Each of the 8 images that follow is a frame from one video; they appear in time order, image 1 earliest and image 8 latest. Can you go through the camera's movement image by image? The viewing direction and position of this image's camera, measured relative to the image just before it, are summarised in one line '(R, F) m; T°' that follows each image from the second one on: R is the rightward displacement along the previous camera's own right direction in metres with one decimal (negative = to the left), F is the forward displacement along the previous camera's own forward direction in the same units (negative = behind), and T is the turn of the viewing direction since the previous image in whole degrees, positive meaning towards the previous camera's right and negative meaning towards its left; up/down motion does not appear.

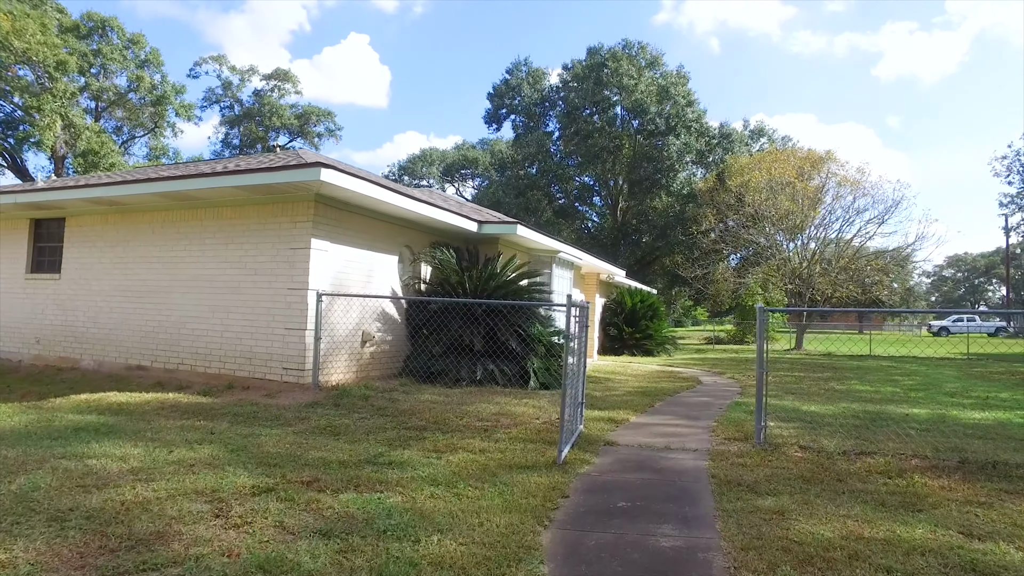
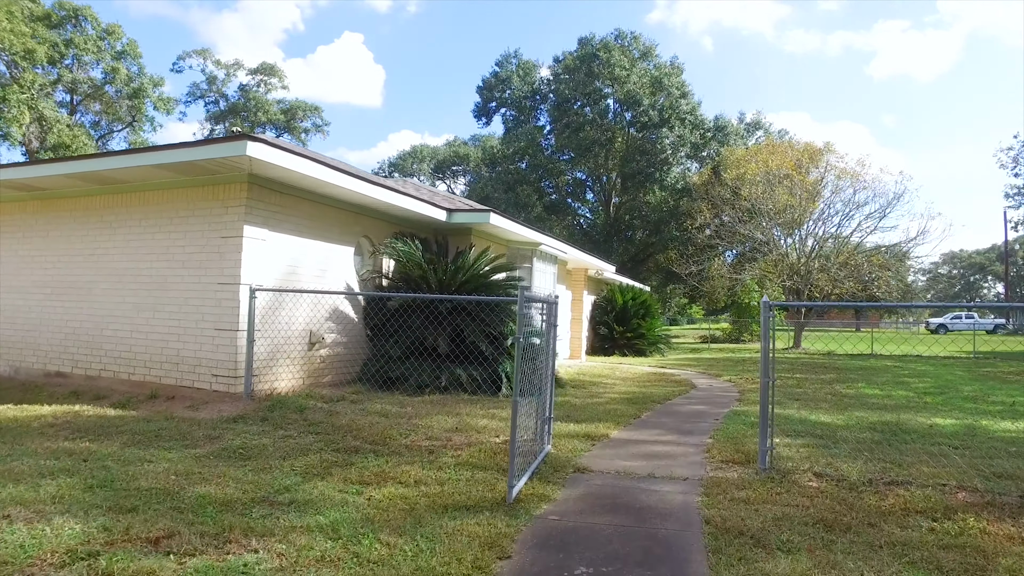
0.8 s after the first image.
(+0.3, +1.1) m; 0°
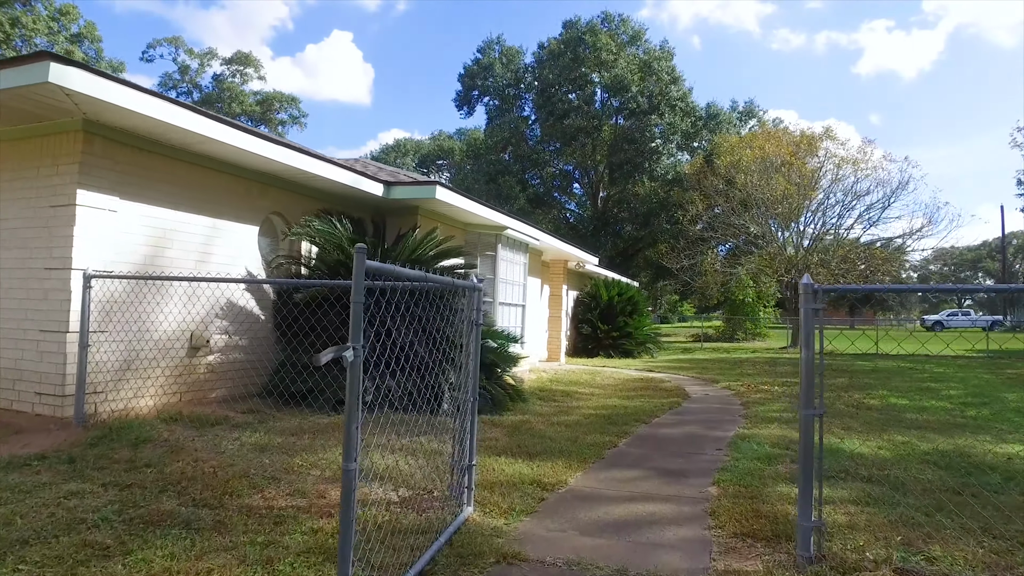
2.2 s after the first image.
(+0.5, +1.8) m; +1°
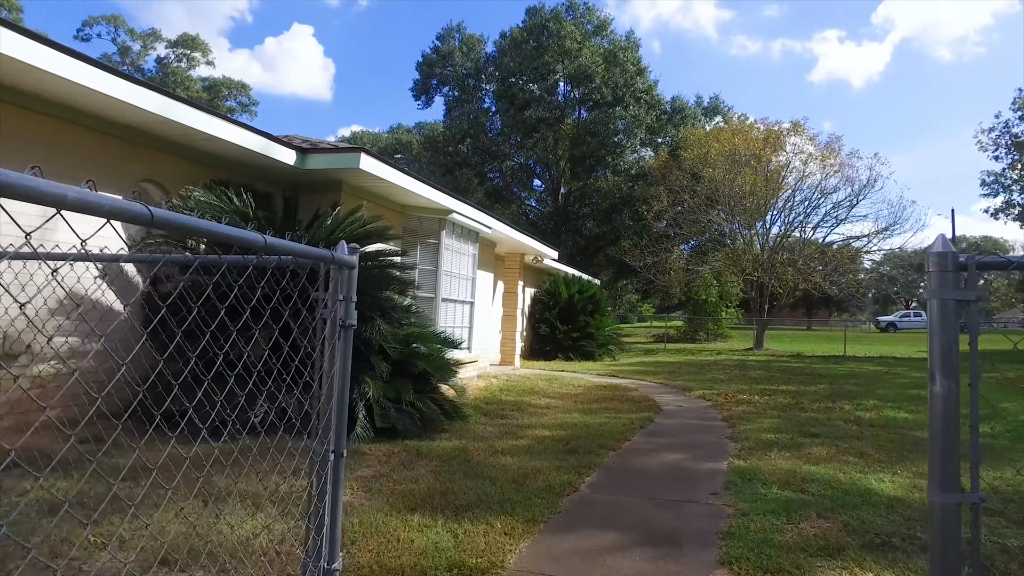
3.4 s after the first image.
(+0.2, +1.4) m; +3°
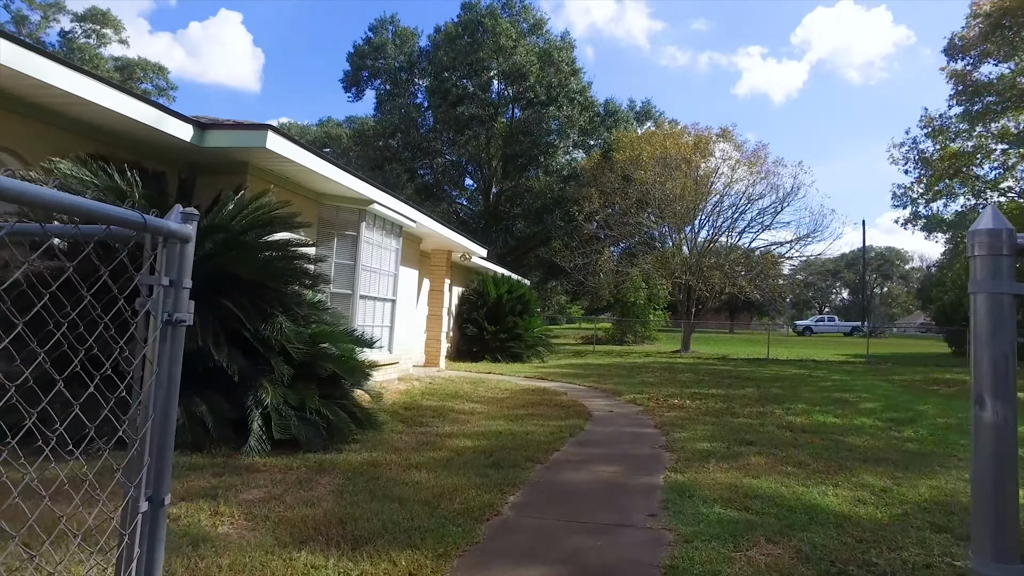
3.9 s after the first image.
(+0.1, +0.5) m; +6°
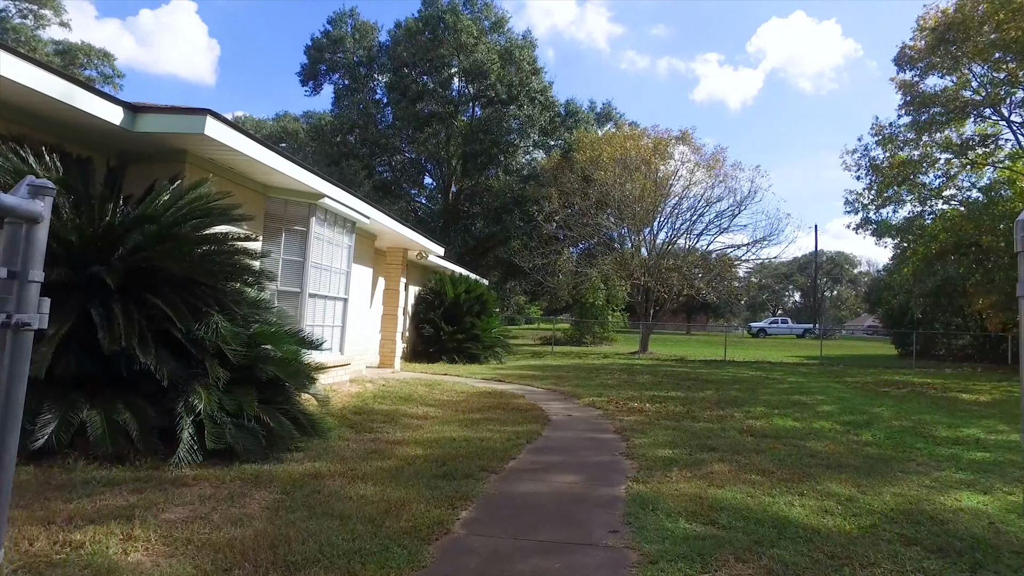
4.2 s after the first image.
(0.0, +0.3) m; +3°
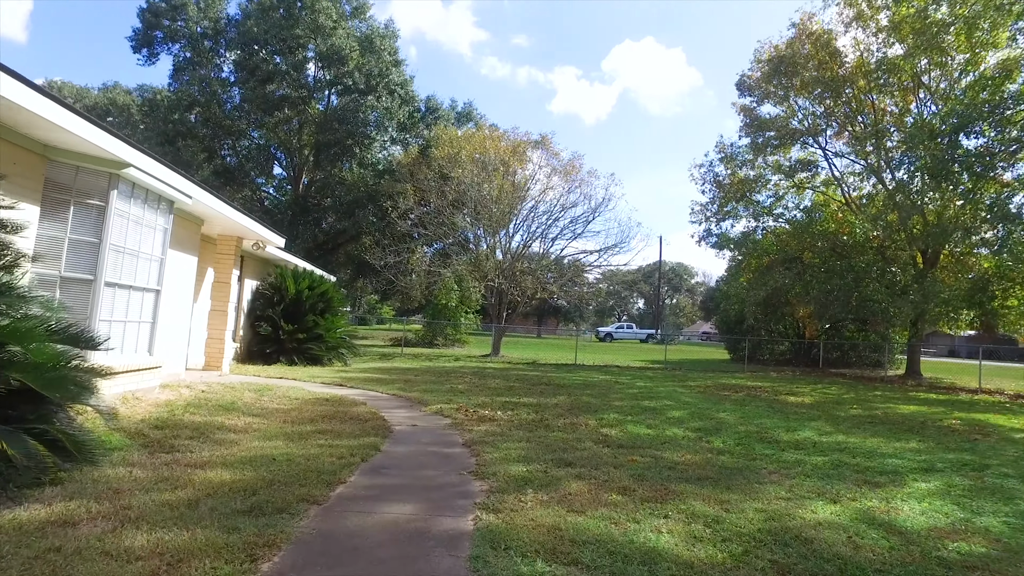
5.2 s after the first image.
(+0.1, +0.7) m; +12°
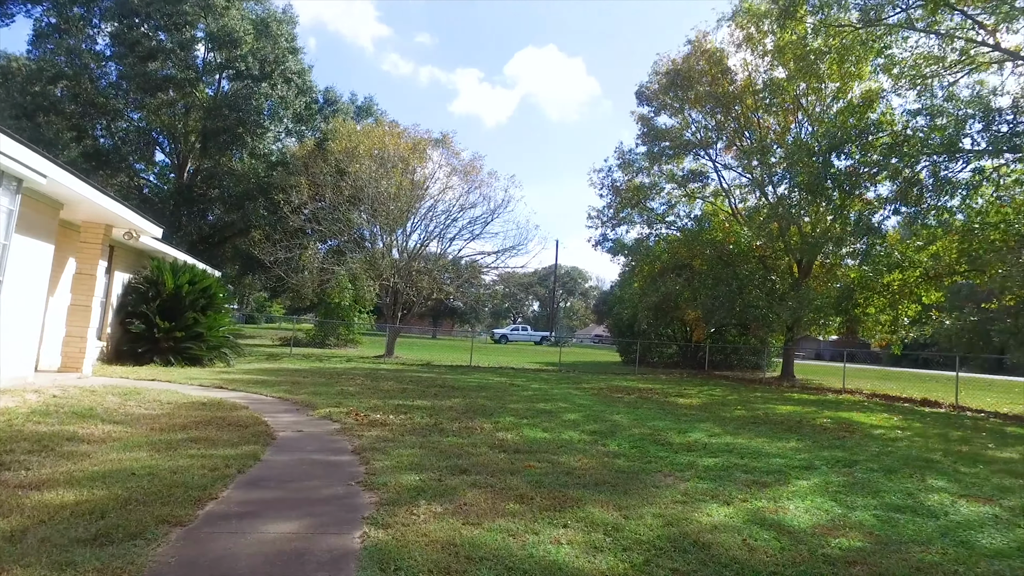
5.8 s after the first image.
(0.0, +0.2) m; +8°
